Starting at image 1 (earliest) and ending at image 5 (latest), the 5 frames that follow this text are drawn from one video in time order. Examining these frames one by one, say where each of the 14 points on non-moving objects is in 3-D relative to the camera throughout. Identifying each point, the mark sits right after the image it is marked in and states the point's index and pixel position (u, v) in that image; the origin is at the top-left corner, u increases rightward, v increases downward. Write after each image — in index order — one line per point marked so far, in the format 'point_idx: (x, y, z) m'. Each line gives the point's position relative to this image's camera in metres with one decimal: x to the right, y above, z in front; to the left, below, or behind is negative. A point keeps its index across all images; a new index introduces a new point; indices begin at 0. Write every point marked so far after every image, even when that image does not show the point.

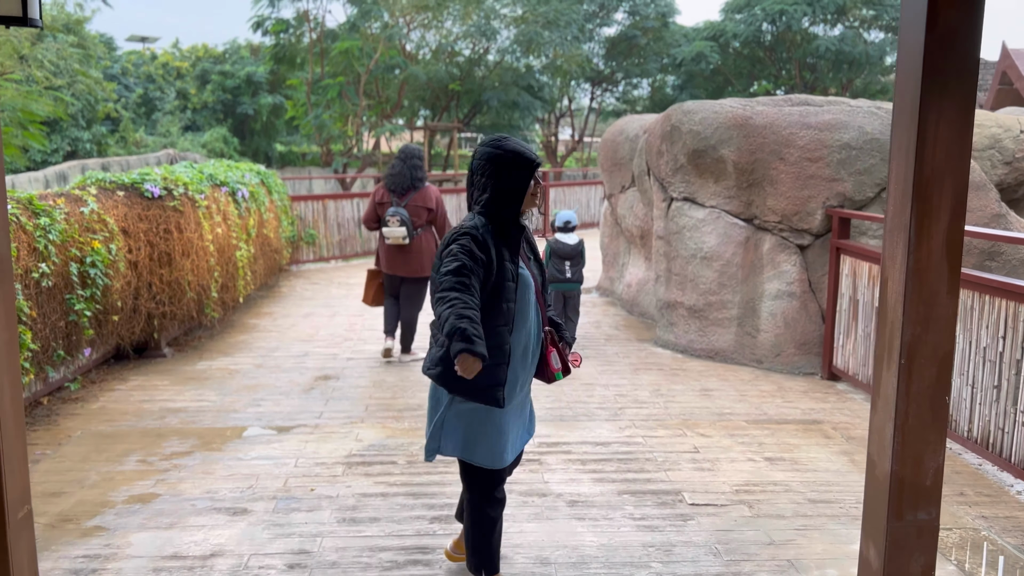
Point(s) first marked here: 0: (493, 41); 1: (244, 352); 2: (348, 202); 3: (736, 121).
0: (-0.5, +5.5, +19.8) m
1: (-1.8, -0.4, +6.1) m
2: (-2.0, +1.0, +10.6) m
3: (+1.4, +1.1, +5.6) m
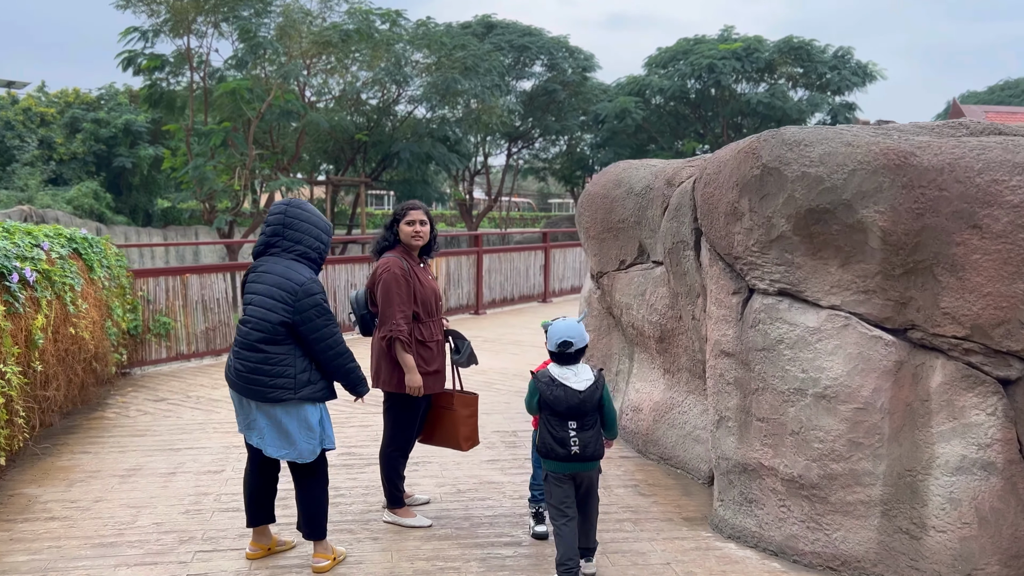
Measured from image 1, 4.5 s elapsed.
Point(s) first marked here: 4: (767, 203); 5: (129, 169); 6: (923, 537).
0: (-2.1, +3.9, +17.3) m
1: (-1.9, -1.1, +3.2) m
2: (-2.6, +0.1, +7.8) m
3: (+1.3, +0.5, +3.2) m
4: (+1.0, +0.3, +3.4) m
5: (-8.3, +2.6, +19.2) m
6: (+1.5, -0.9, +3.3) m
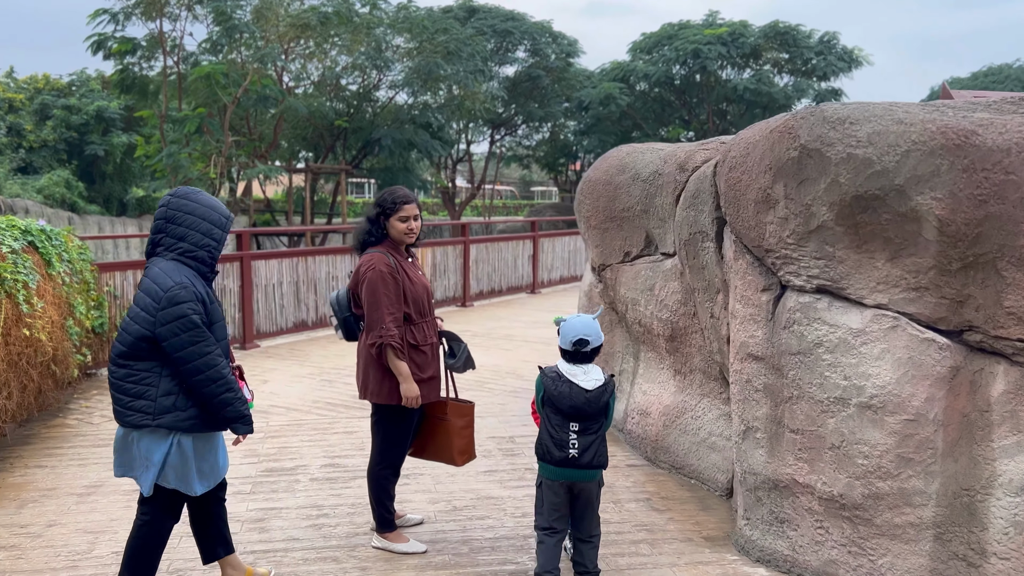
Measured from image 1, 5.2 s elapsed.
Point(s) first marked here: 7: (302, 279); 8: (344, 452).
0: (-2.4, +4.1, +16.8) m
1: (-1.9, -1.1, +2.8) m
2: (-2.6, +0.2, +7.3) m
3: (+1.4, +0.5, +2.8) m
4: (+1.0, +0.3, +3.0) m
5: (-8.6, +2.8, +18.6) m
6: (+1.5, -0.9, +2.9) m
7: (-2.0, +0.1, +8.5) m
8: (-0.9, -0.9, +4.7) m
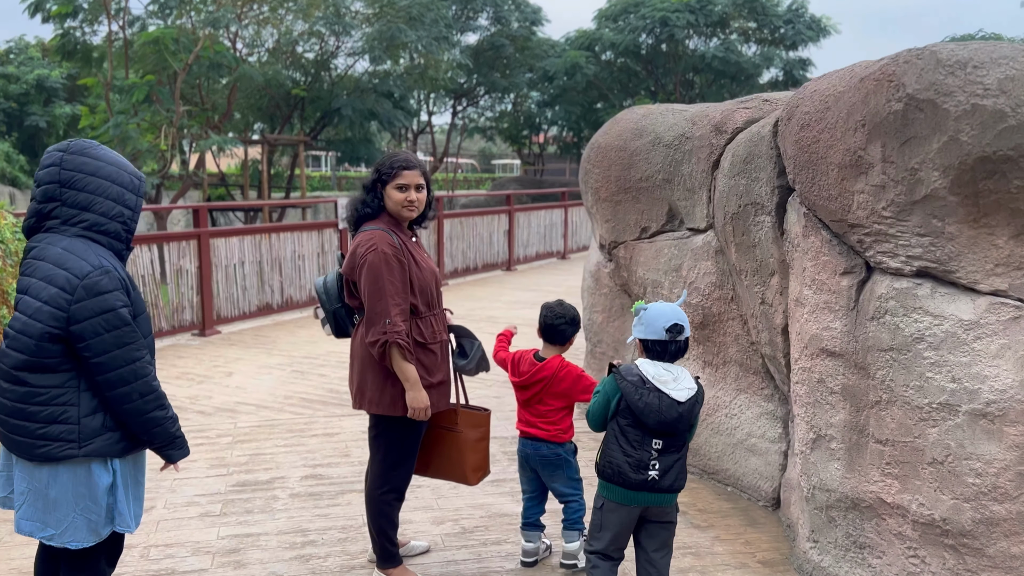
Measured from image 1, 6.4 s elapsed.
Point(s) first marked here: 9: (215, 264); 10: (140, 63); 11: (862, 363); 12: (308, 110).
0: (-3.0, +4.5, +16.0) m
1: (-1.8, -1.1, +2.1) m
2: (-2.7, +0.3, +6.6) m
3: (+1.5, +0.5, +2.2) m
4: (+1.1, +0.4, +2.4) m
5: (-9.3, +3.2, +17.5) m
6: (+1.7, -0.9, +2.4) m
7: (-2.2, +0.3, +7.8) m
8: (-0.9, -0.8, +4.1) m
9: (-2.4, +0.2, +7.3) m
10: (-5.7, +3.5, +13.6) m
11: (+1.1, -0.2, +2.7) m
12: (-3.8, +3.3, +16.6) m
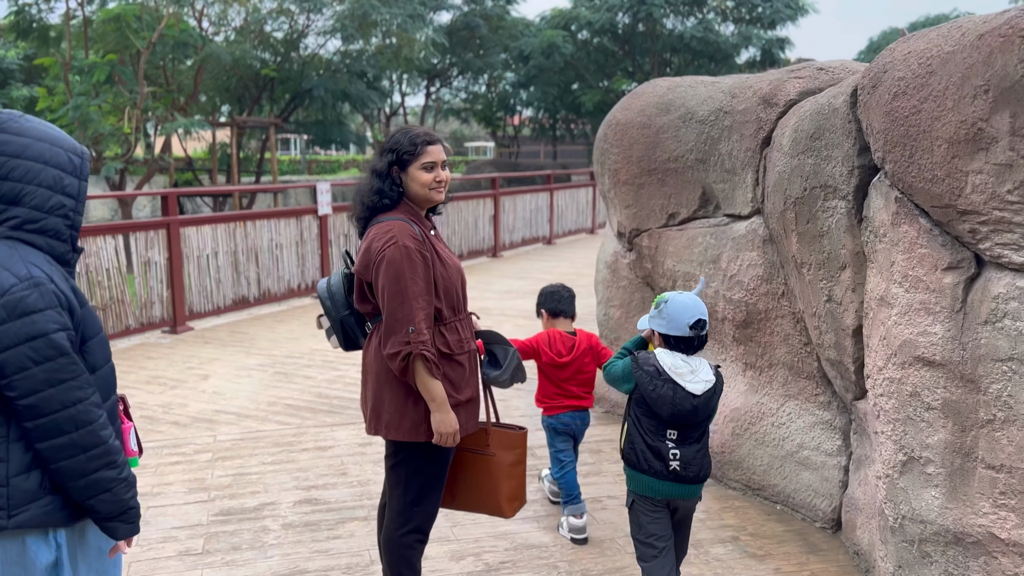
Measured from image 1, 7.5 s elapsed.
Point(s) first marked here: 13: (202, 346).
0: (-3.3, +4.7, +15.3) m
1: (-1.6, -1.1, +1.6) m
2: (-2.7, +0.3, +6.0) m
3: (+1.6, +0.5, +1.8) m
4: (+1.2, +0.4, +2.0) m
5: (-9.7, +3.3, +16.6) m
6: (+1.8, -0.8, +2.0) m
7: (-2.2, +0.3, +7.2) m
8: (-0.8, -0.8, +3.7) m
9: (-2.5, +0.2, +6.7) m
10: (-6.0, +3.6, +12.8) m
11: (+1.2, -0.2, +2.3) m
12: (-4.2, +3.6, +16.0) m
13: (-2.2, -0.4, +6.2) m
